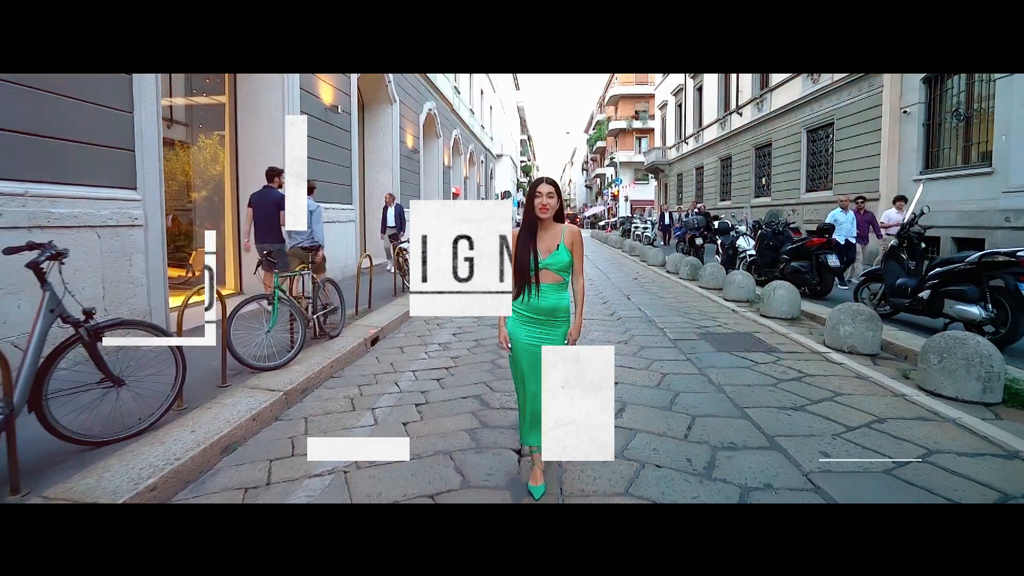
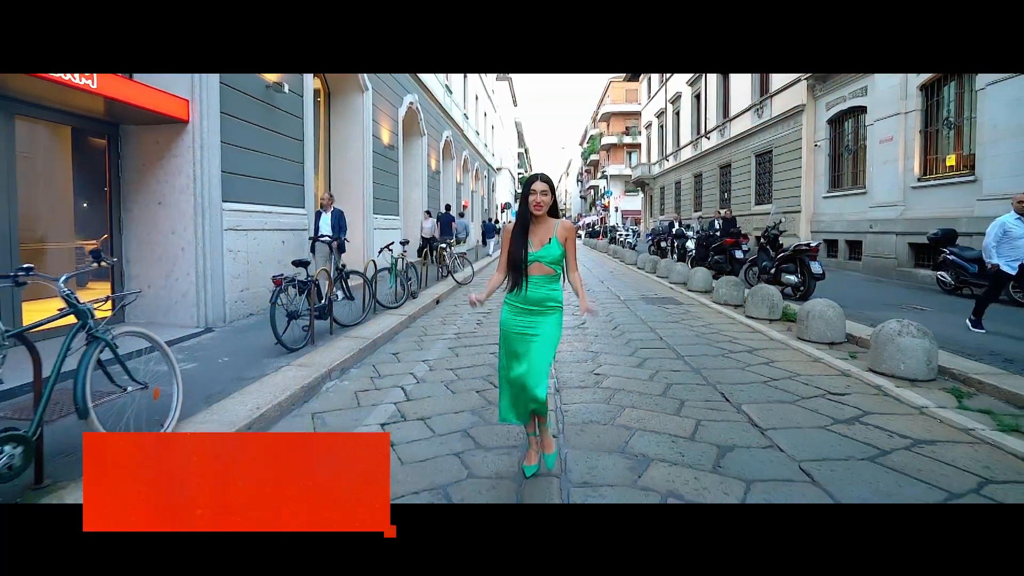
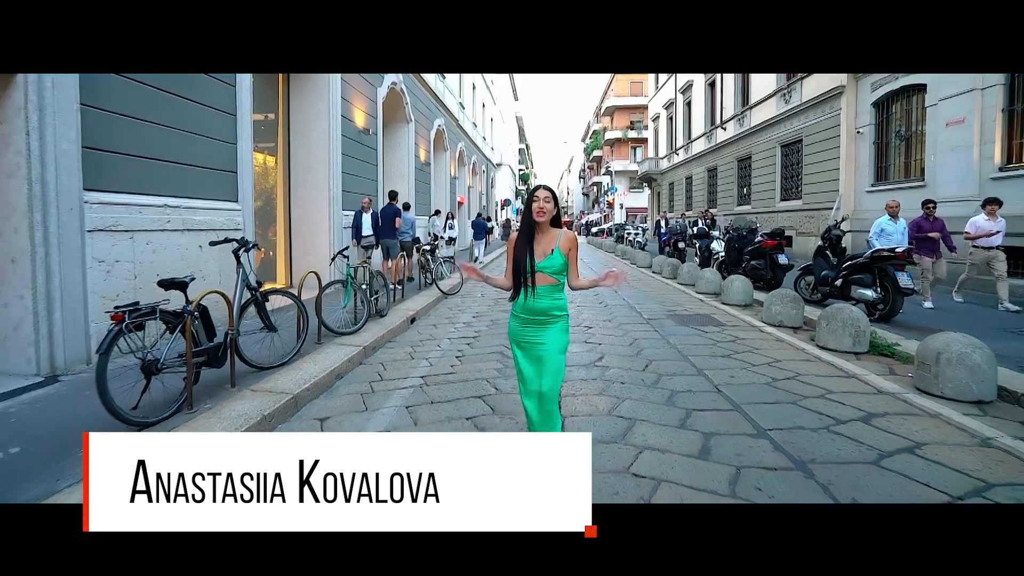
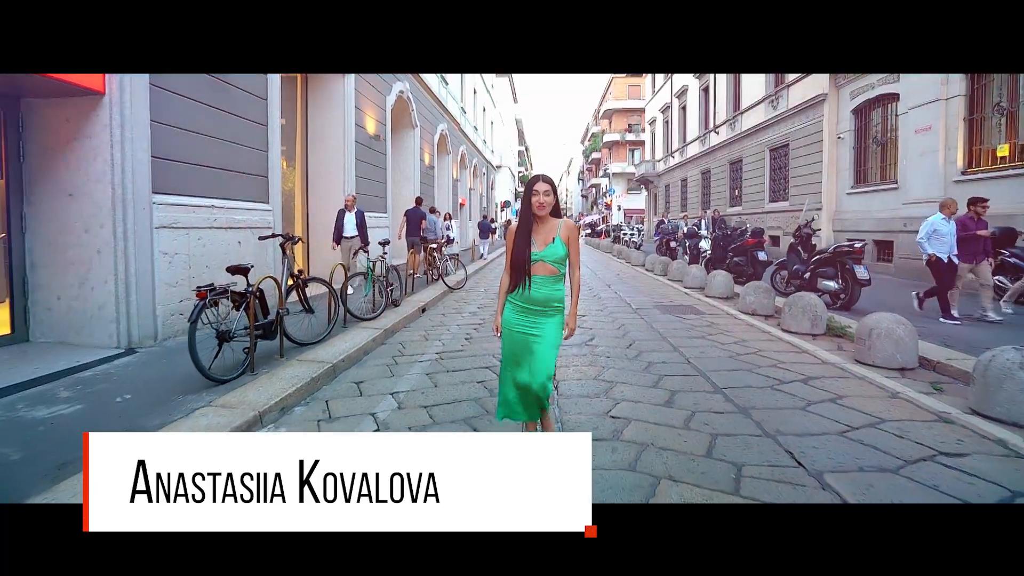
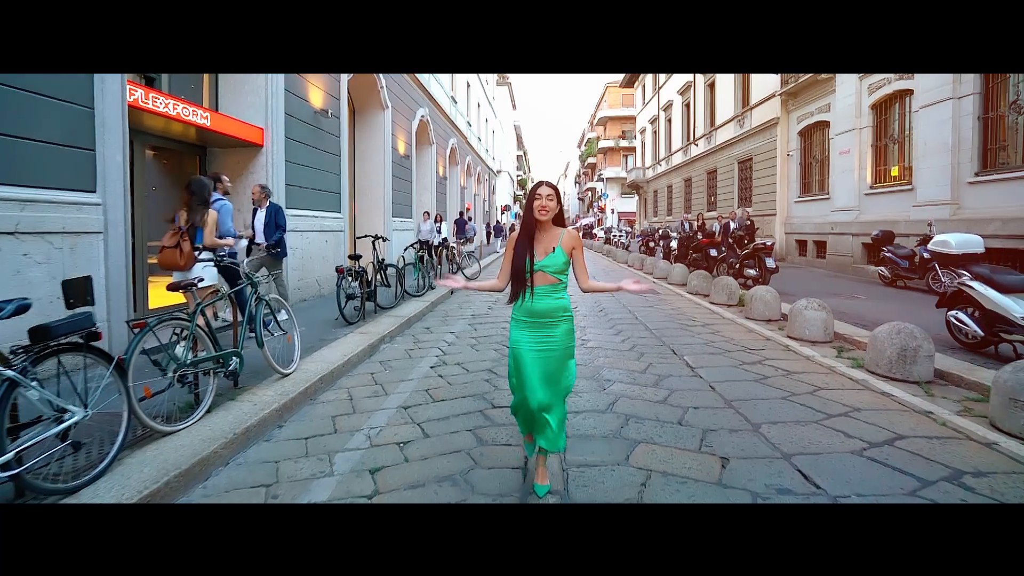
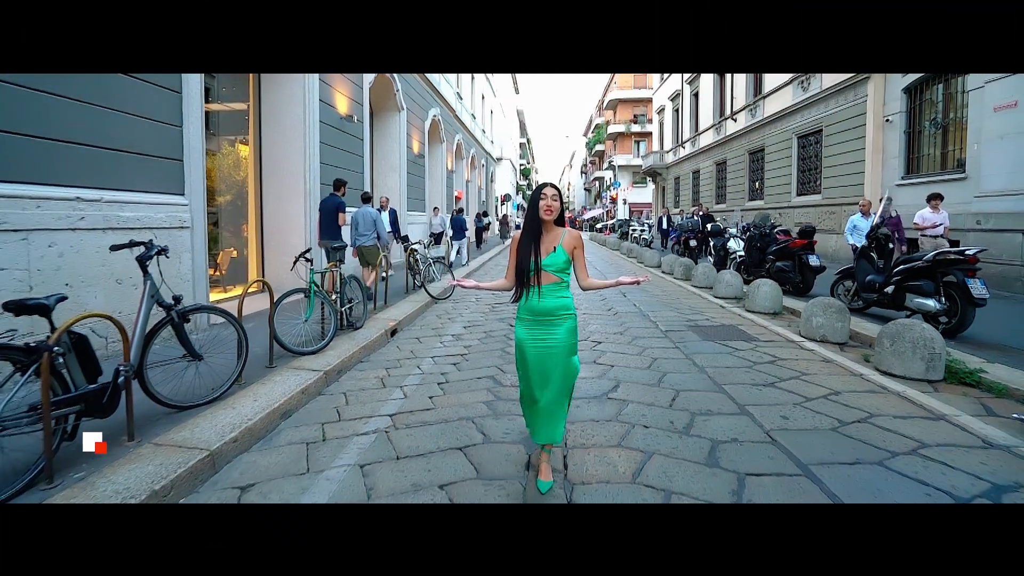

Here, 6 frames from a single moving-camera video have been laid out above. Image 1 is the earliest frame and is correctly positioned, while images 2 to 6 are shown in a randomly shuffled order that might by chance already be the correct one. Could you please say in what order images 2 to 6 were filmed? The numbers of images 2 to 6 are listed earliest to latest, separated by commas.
6, 3, 4, 2, 5
